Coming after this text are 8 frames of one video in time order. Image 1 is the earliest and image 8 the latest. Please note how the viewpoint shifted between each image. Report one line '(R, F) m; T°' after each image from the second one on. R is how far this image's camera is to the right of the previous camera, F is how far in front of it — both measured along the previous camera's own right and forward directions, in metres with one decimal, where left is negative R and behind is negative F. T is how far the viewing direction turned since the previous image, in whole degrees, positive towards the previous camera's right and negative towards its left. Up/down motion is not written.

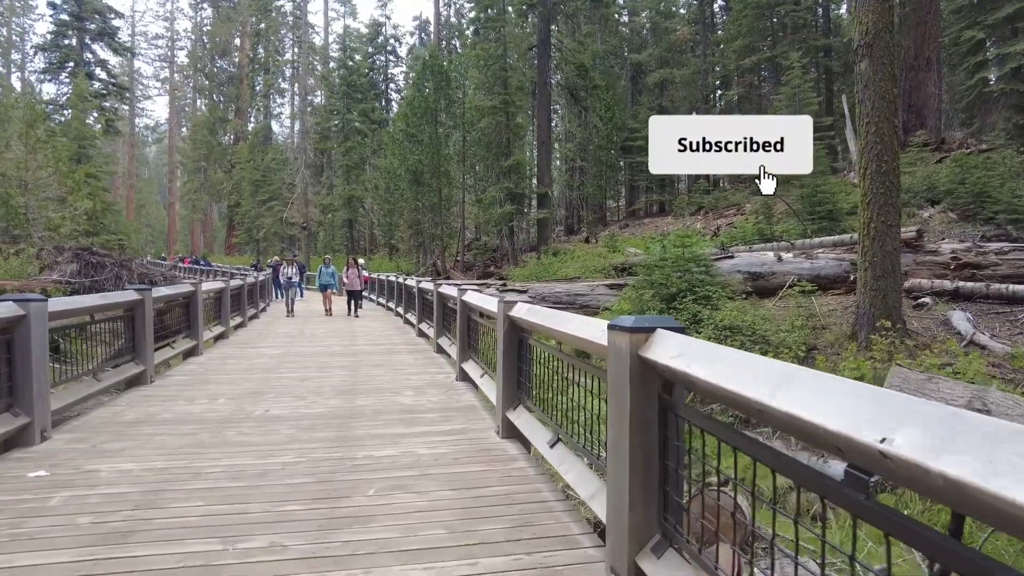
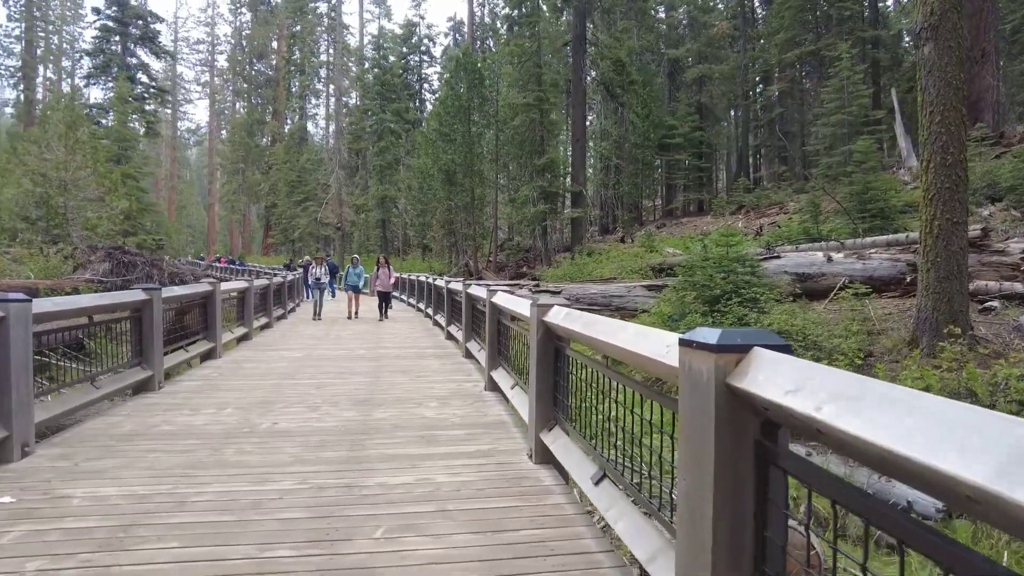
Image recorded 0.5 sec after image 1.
(0.0, +0.4) m; -3°
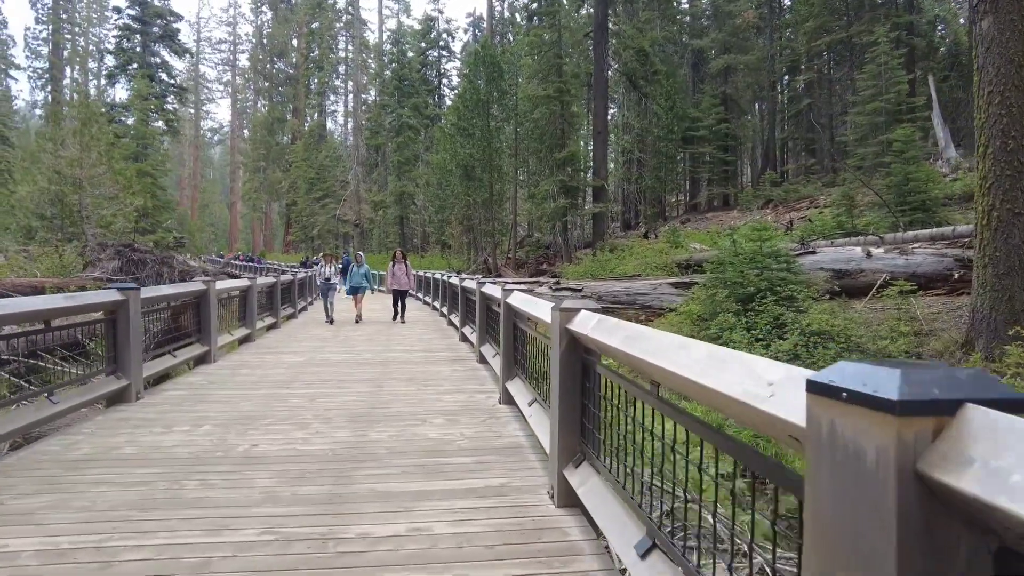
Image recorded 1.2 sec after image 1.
(0.0, +0.6) m; -2°
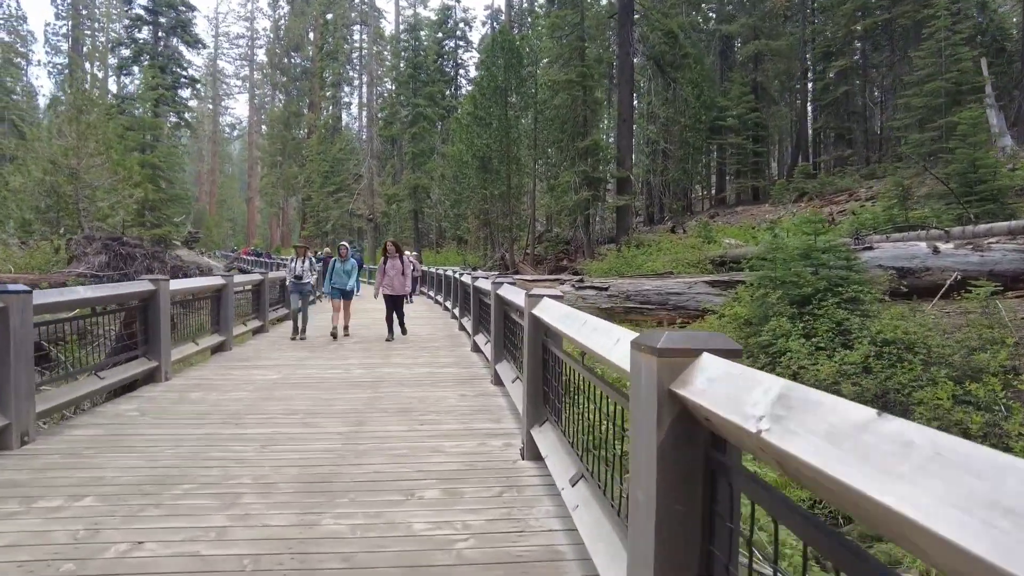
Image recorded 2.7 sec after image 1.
(0.0, +1.2) m; -1°
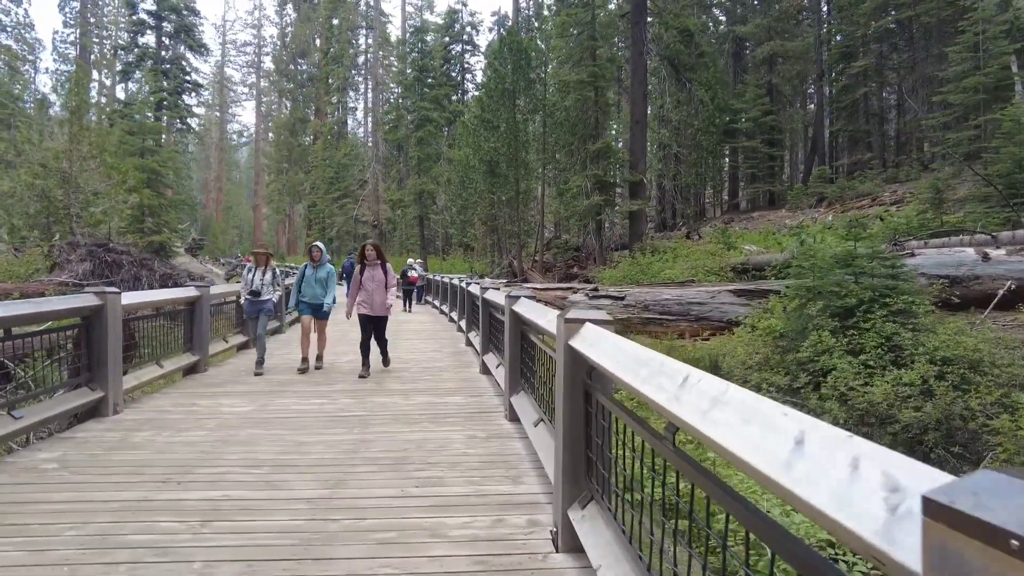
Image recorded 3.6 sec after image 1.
(-0.1, +0.8) m; -1°
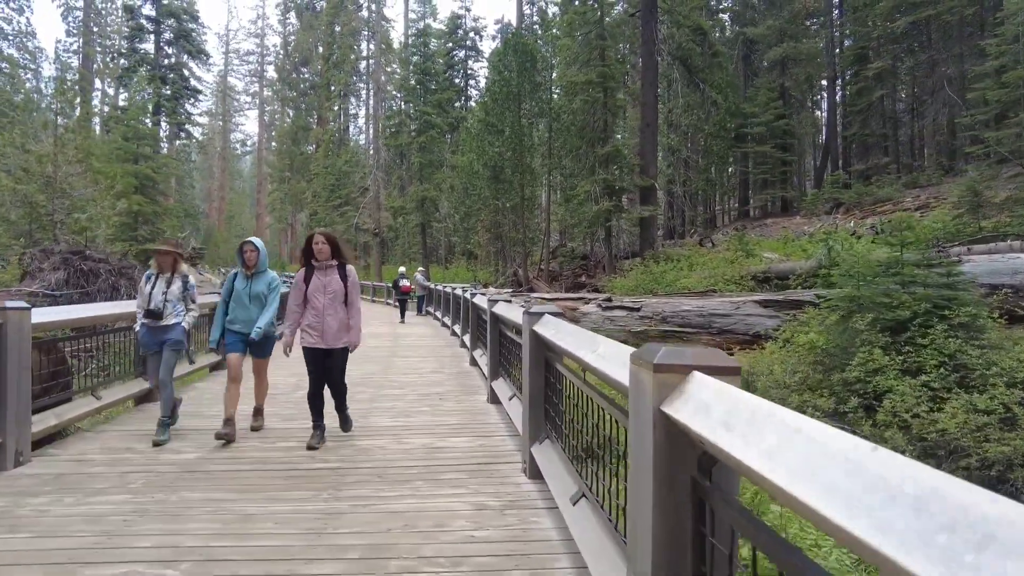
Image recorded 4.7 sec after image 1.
(-0.1, +0.9) m; 0°
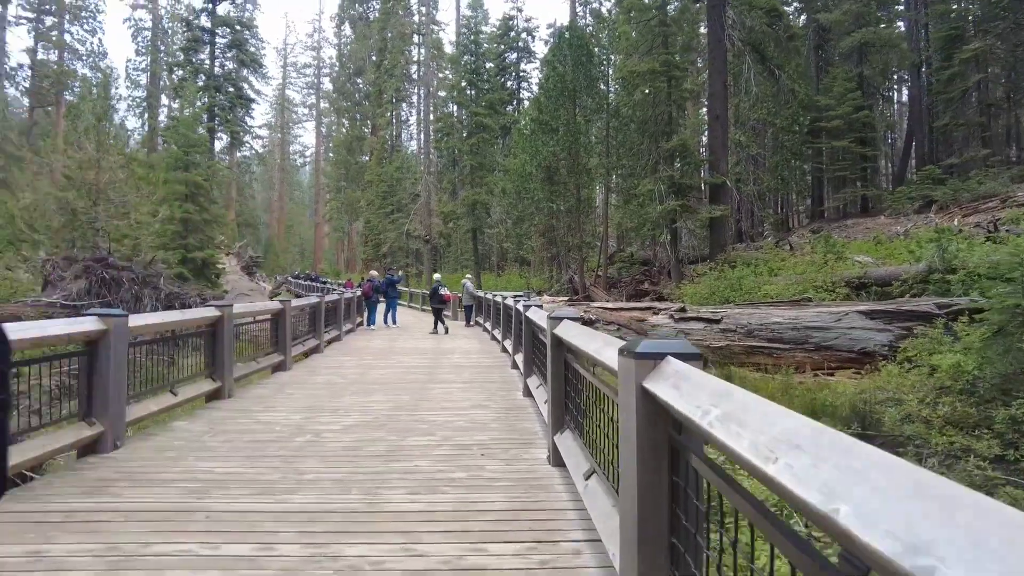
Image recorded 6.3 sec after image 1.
(-0.1, +1.3) m; -5°
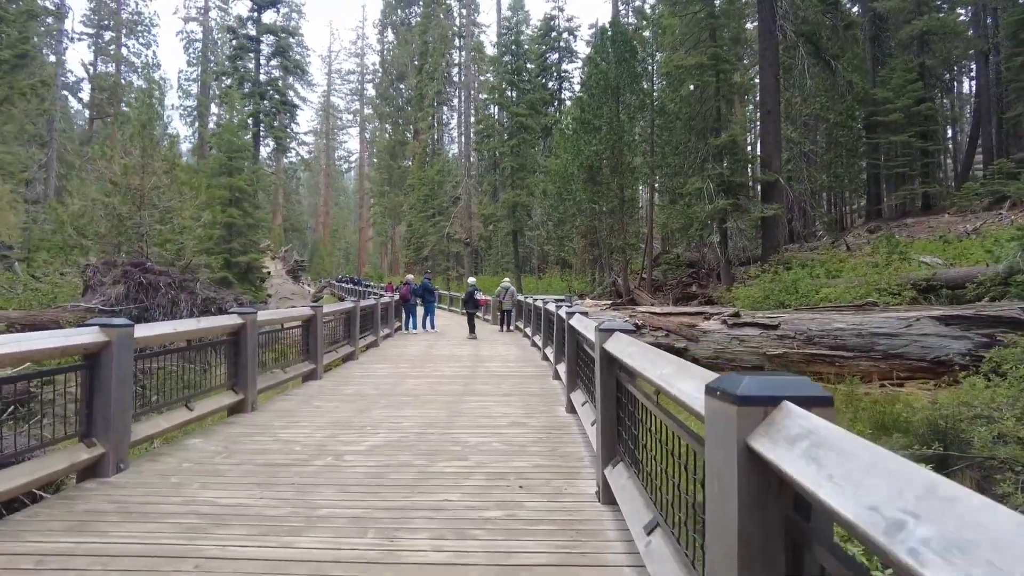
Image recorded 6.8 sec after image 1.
(0.0, +0.4) m; -4°
